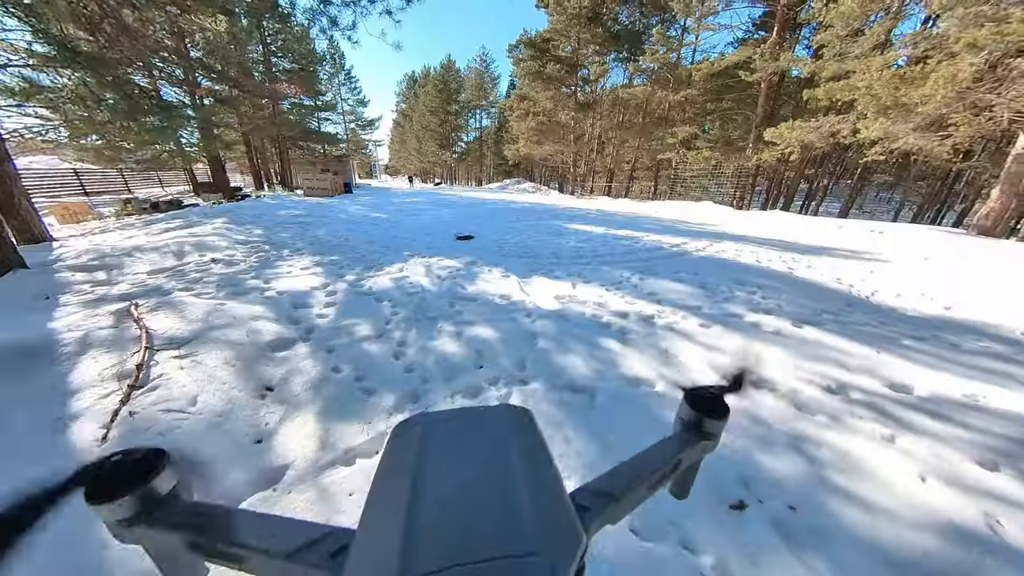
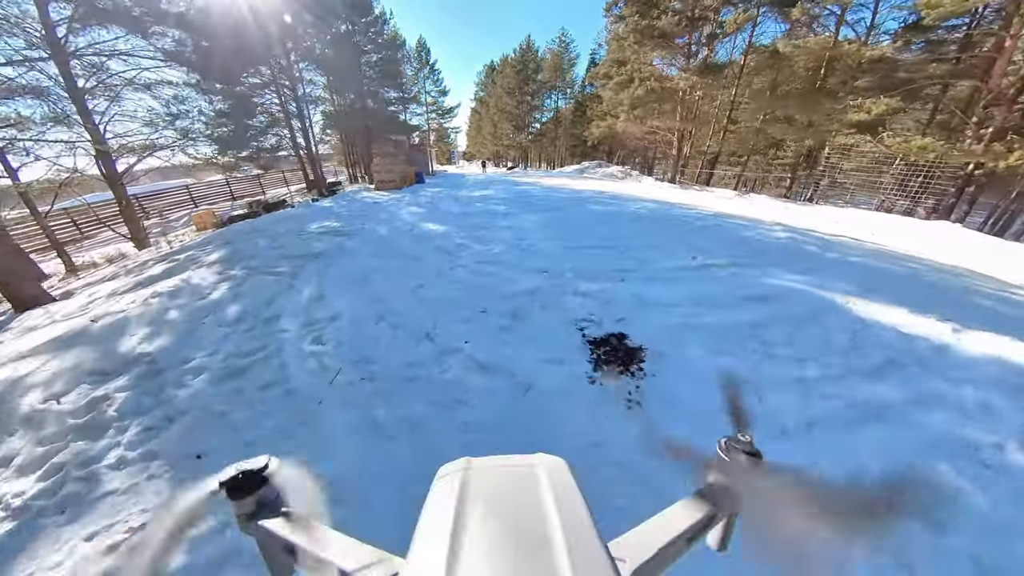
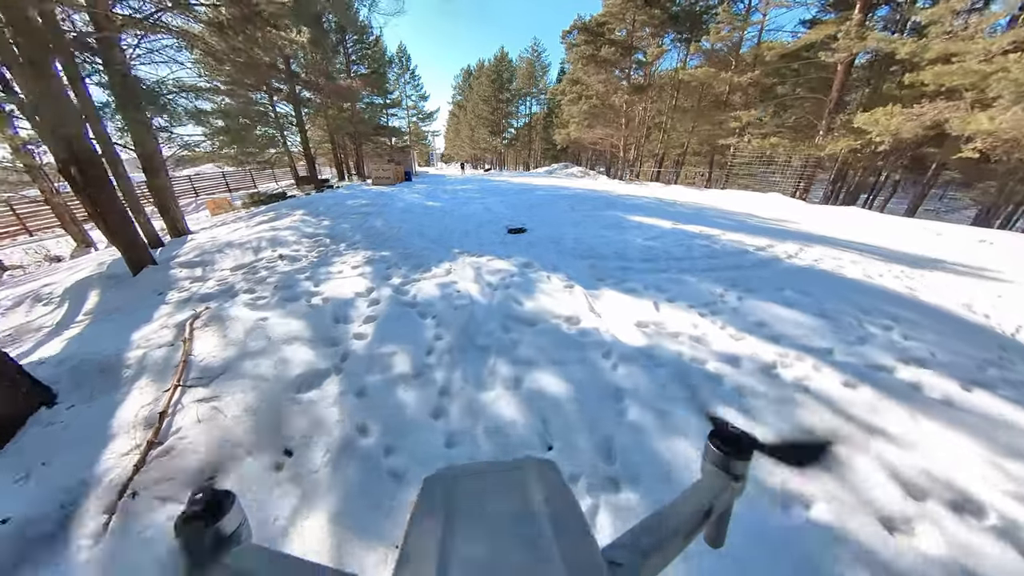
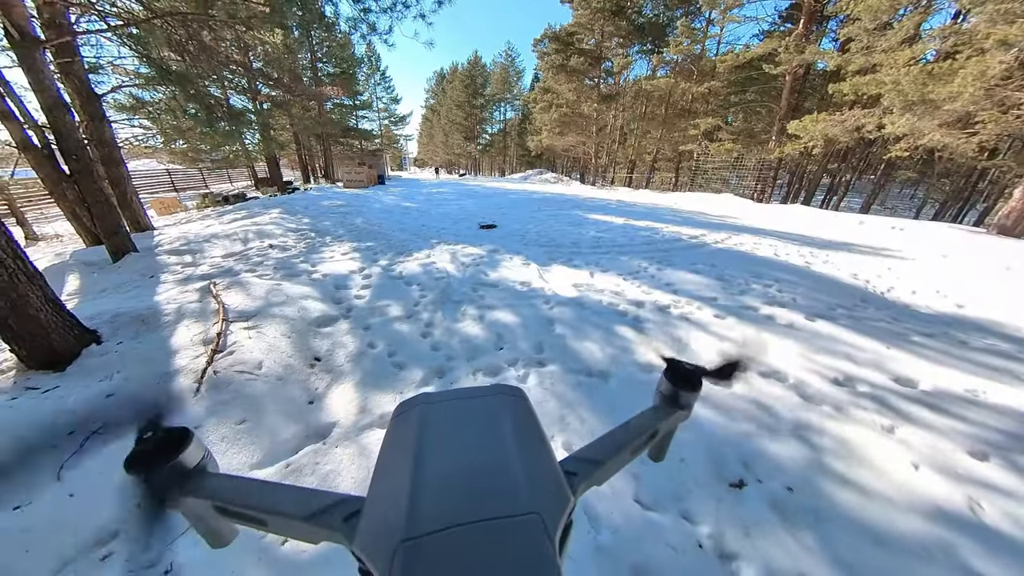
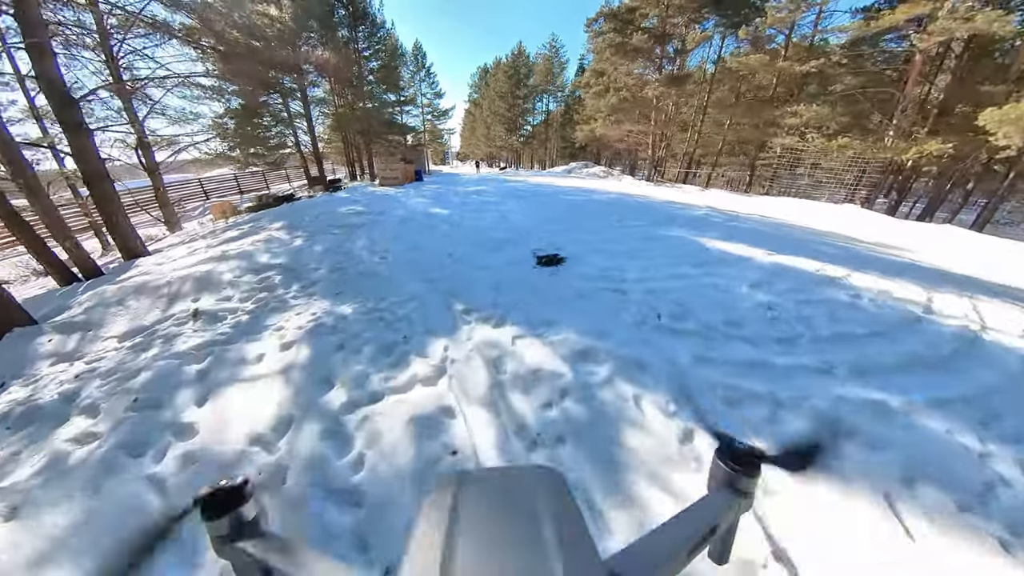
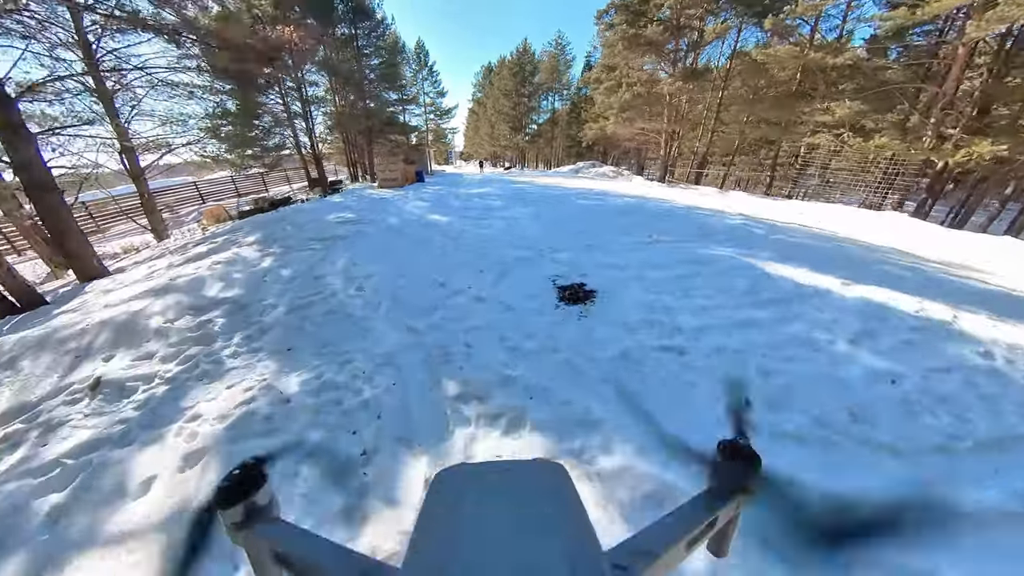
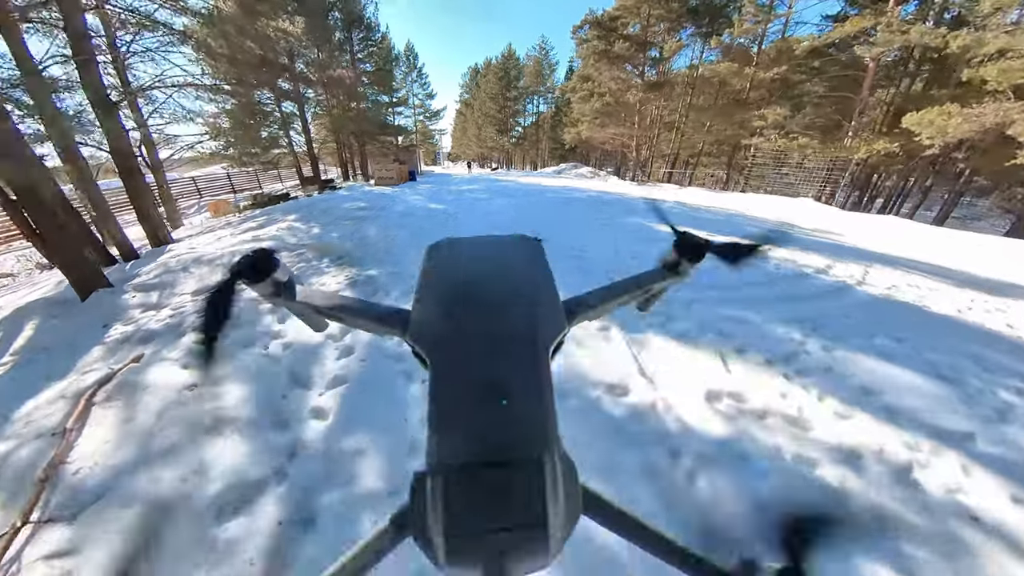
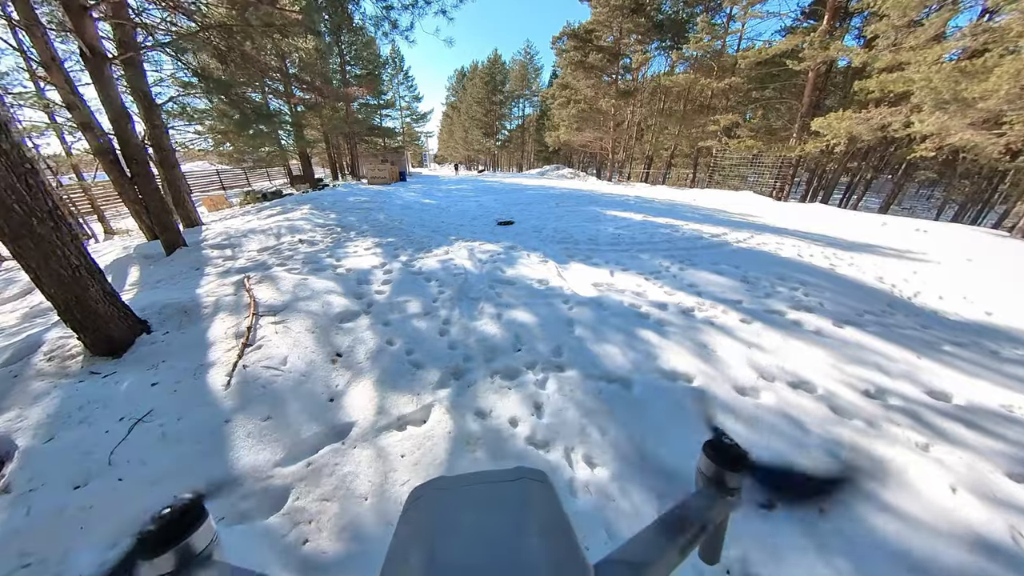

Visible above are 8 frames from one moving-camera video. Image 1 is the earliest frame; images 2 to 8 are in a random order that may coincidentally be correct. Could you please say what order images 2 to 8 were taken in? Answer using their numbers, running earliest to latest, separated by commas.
4, 8, 3, 7, 5, 6, 2
